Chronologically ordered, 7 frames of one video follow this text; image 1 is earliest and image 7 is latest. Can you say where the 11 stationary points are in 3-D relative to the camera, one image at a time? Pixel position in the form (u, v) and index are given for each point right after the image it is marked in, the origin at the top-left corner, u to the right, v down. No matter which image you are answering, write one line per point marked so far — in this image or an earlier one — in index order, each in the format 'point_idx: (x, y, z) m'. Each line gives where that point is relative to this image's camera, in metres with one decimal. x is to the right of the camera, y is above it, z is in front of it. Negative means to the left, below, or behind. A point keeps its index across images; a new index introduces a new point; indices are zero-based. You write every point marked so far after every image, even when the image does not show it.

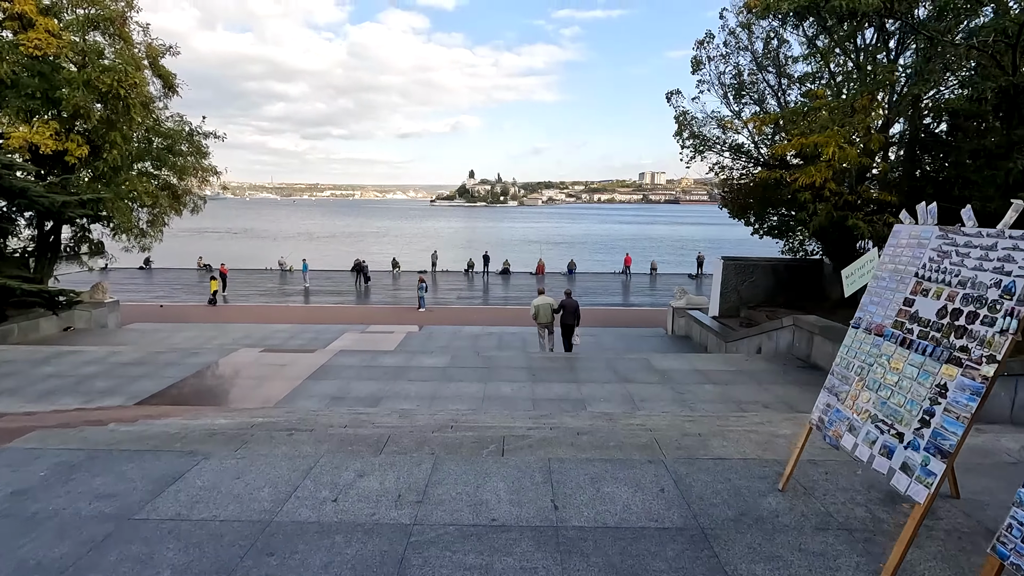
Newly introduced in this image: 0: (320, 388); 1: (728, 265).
0: (-2.3, -1.2, +6.6) m
1: (+5.1, +0.6, +12.8) m
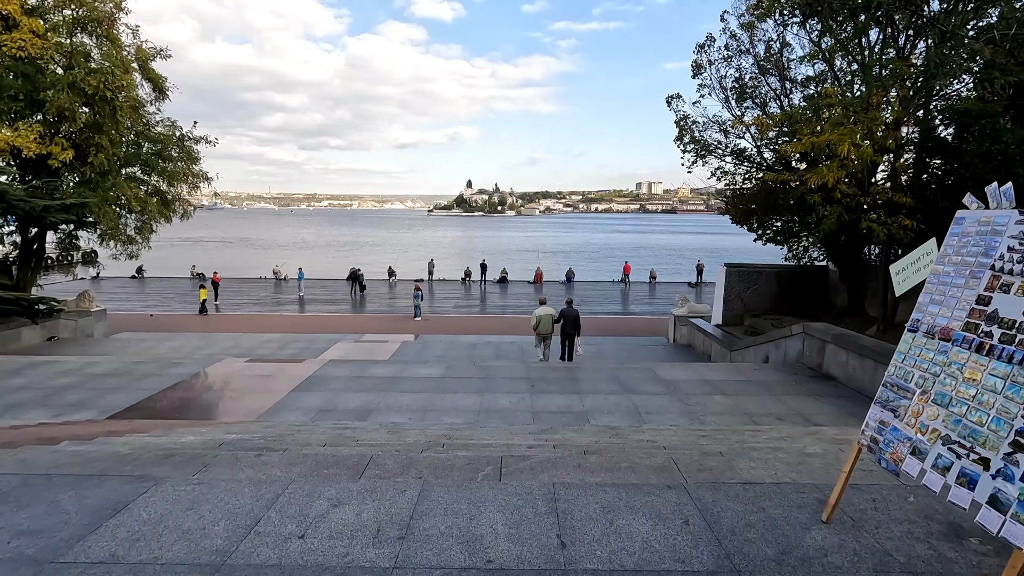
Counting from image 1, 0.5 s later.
0: (-2.4, -1.3, +6.2) m
1: (+5.1, +0.4, +12.5) m
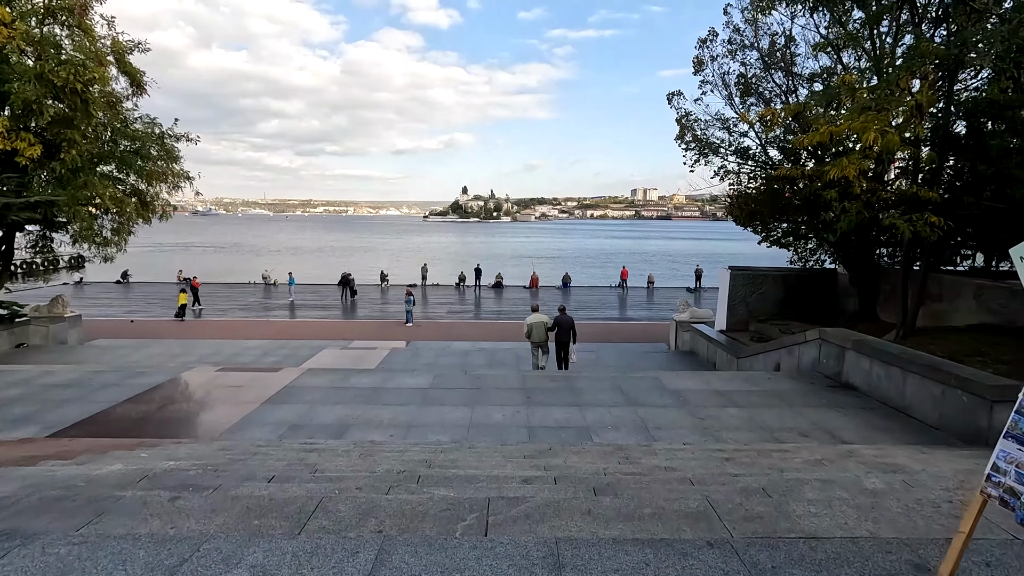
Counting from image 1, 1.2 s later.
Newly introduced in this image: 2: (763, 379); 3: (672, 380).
0: (-2.4, -1.3, +5.6) m
1: (+5.0, +0.3, +11.9) m
2: (+3.2, -1.2, +6.9) m
3: (+2.0, -1.2, +6.9) m
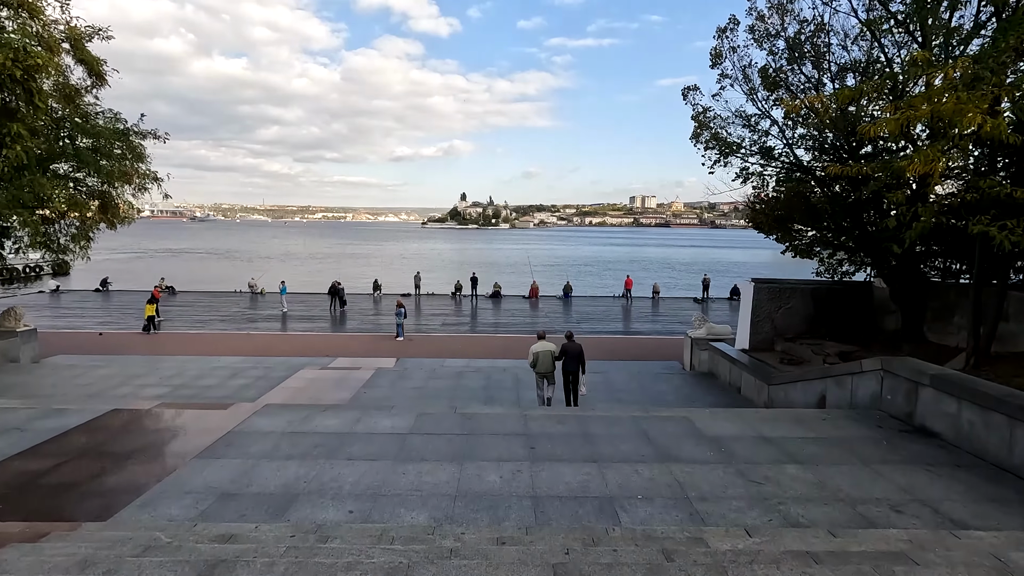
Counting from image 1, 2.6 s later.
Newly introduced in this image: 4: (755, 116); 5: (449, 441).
0: (-2.4, -1.5, +4.3) m
1: (+4.9, 0.0, +10.7) m
2: (+3.2, -1.4, +5.7) m
3: (+2.0, -1.4, +5.7) m
4: (+5.0, +3.6, +11.1) m
5: (-0.6, -1.4, +5.0) m
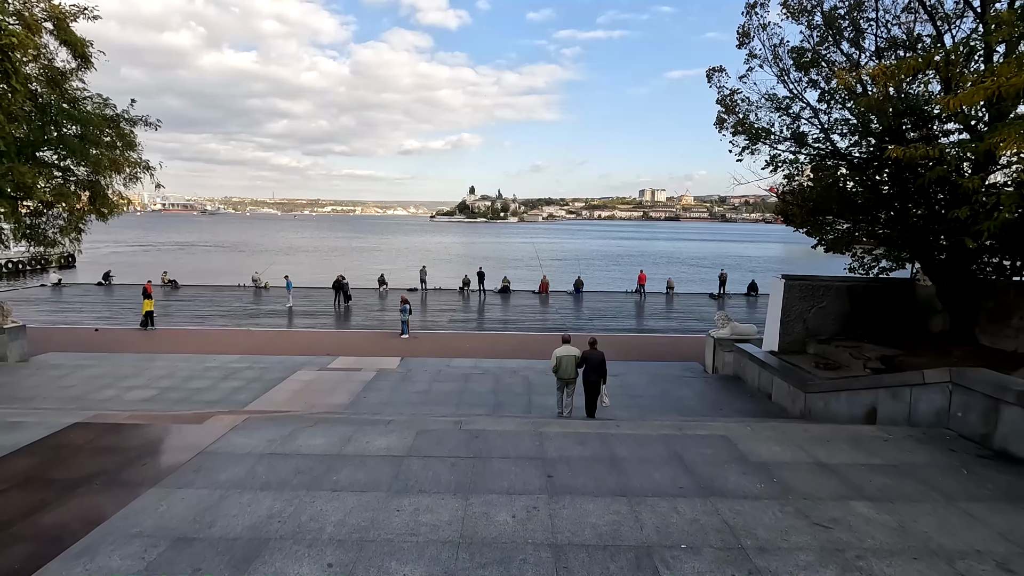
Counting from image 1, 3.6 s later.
0: (-2.3, -1.5, +3.7) m
1: (+5.2, 0.0, +9.9) m
2: (+3.3, -1.4, +4.9) m
3: (+2.2, -1.4, +4.9) m
4: (+5.2, +3.6, +10.3) m
5: (-0.5, -1.4, +4.3) m
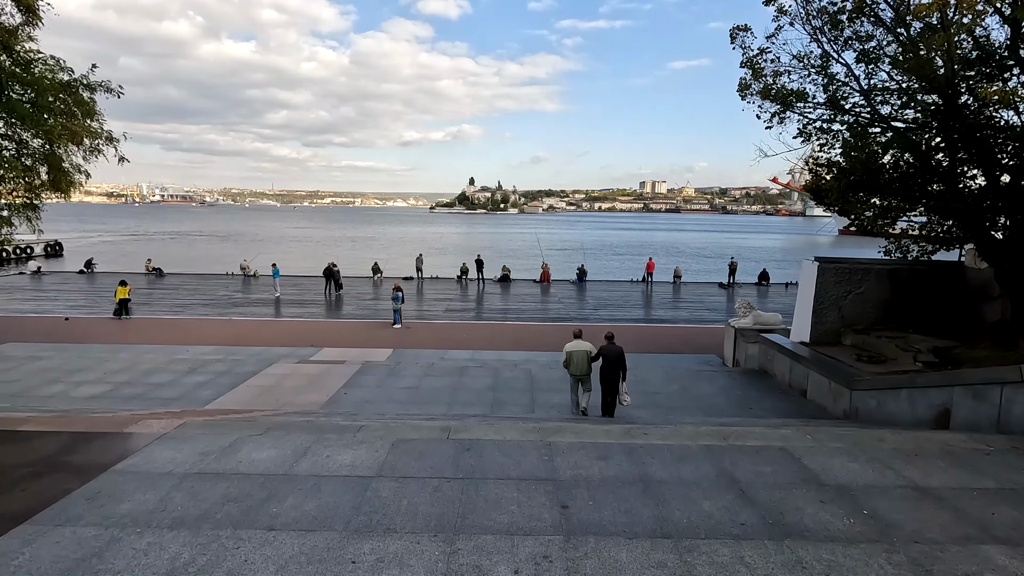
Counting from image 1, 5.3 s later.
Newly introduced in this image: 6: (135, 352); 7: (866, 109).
0: (-2.3, -1.3, +2.6) m
1: (+5.2, +0.3, +8.8) m
2: (+3.4, -1.2, +3.9) m
3: (+2.2, -1.2, +3.8) m
4: (+5.3, +3.9, +9.1) m
5: (-0.5, -1.2, +3.3) m
6: (-7.2, -1.2, +10.2) m
7: (+5.9, +3.0, +8.9) m
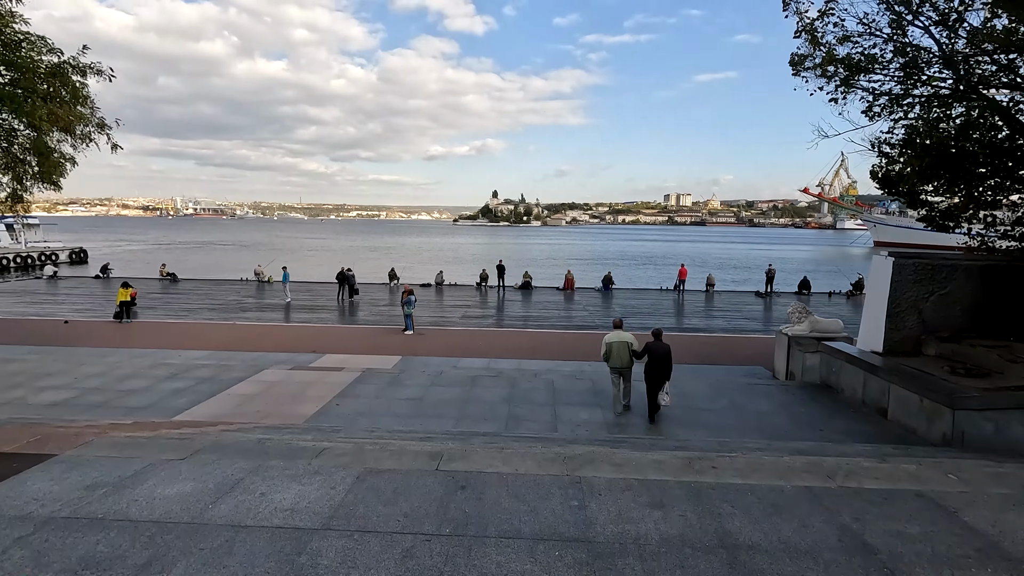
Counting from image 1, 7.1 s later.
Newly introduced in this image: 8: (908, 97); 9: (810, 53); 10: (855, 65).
0: (-2.3, -1.1, +1.5) m
1: (+5.4, +0.3, +7.5) m
2: (+3.4, -1.1, +2.5) m
3: (+2.2, -1.1, +2.6) m
4: (+5.6, +3.9, +7.9) m
5: (-0.4, -1.1, +2.1) m
6: (-6.9, -1.2, +9.4) m
7: (+6.2, +3.0, +7.6) m
8: (+5.8, +2.8, +7.8) m
9: (+4.7, +3.7, +8.3) m
10: (+5.1, +3.3, +8.0) m
